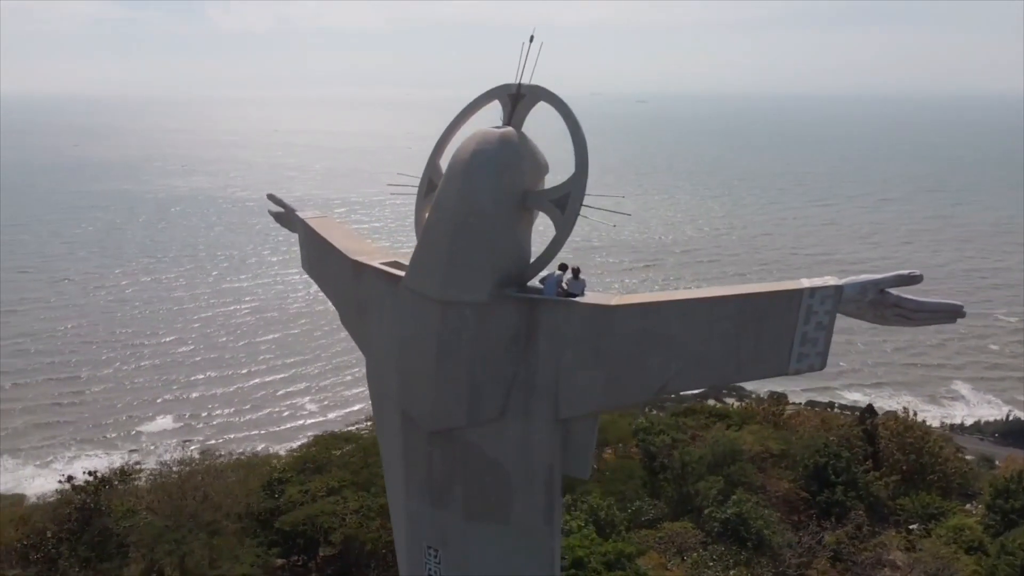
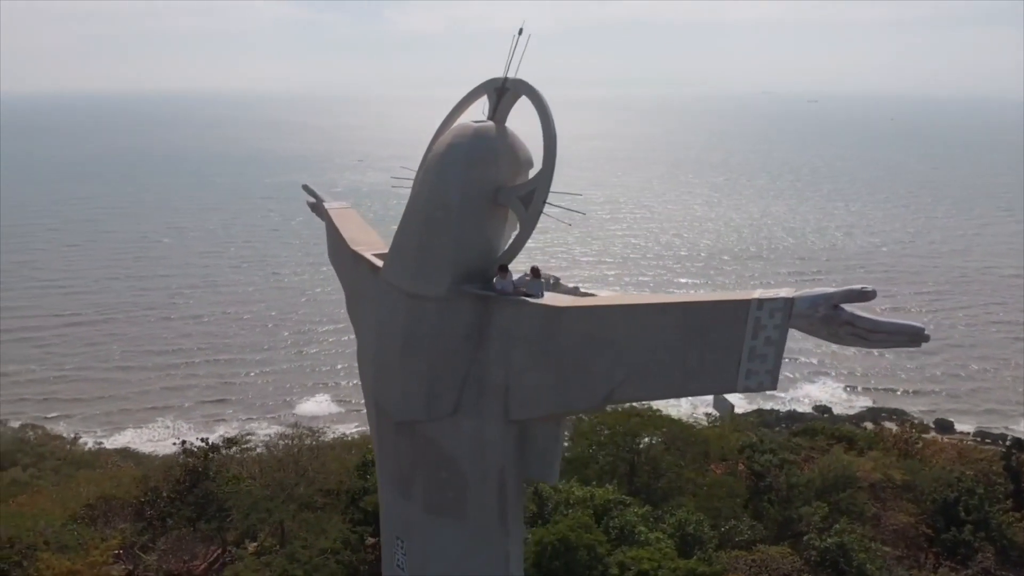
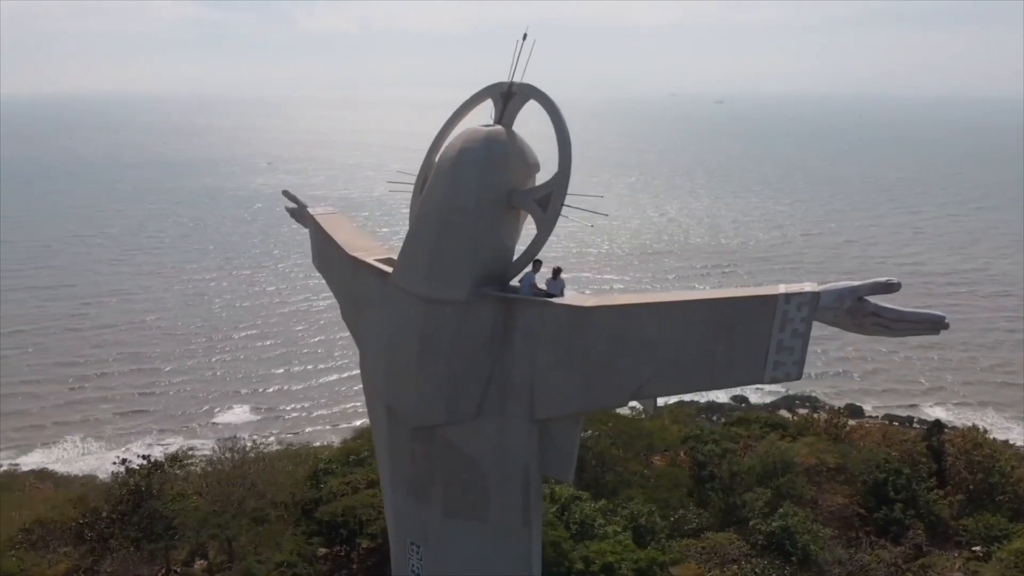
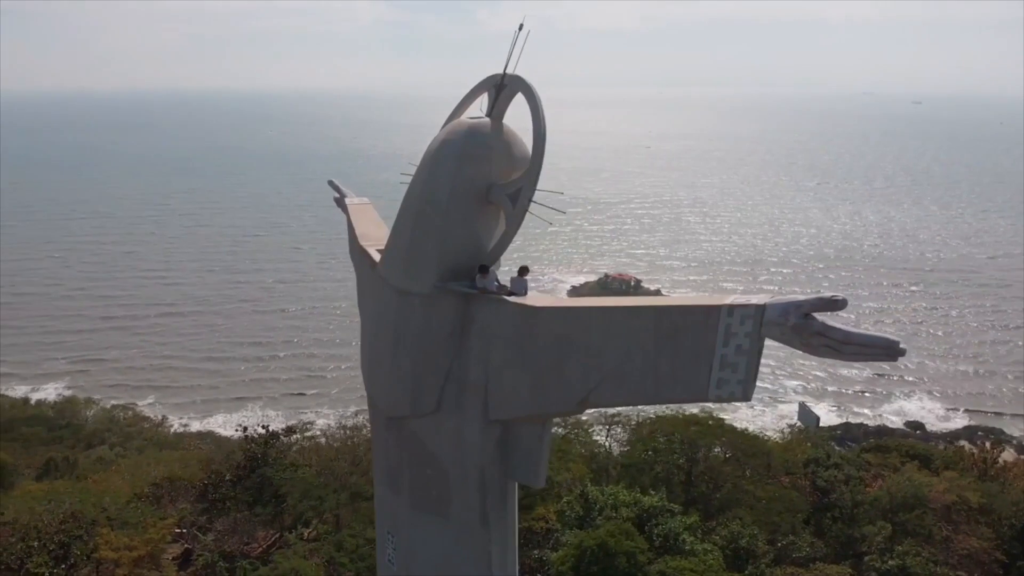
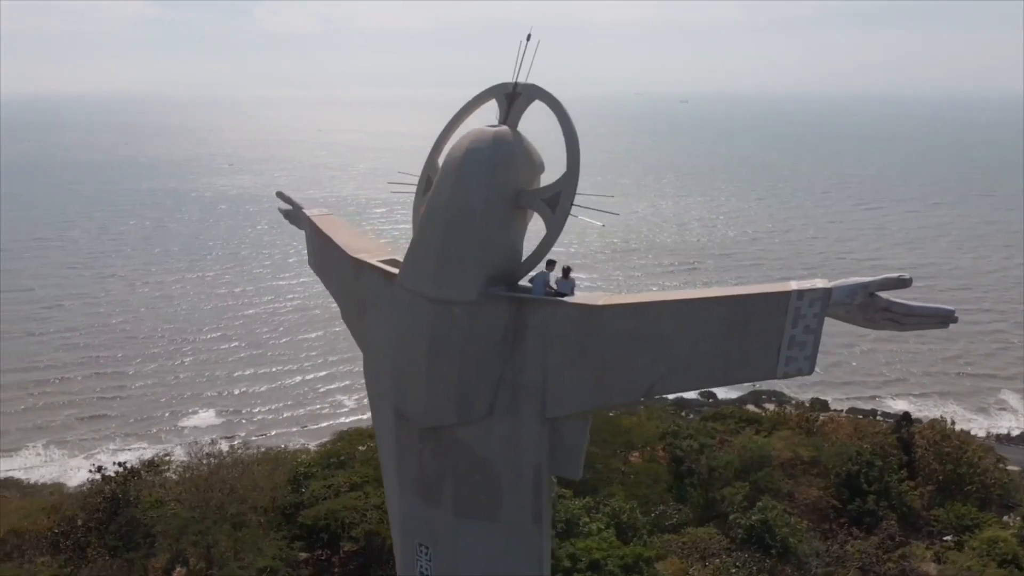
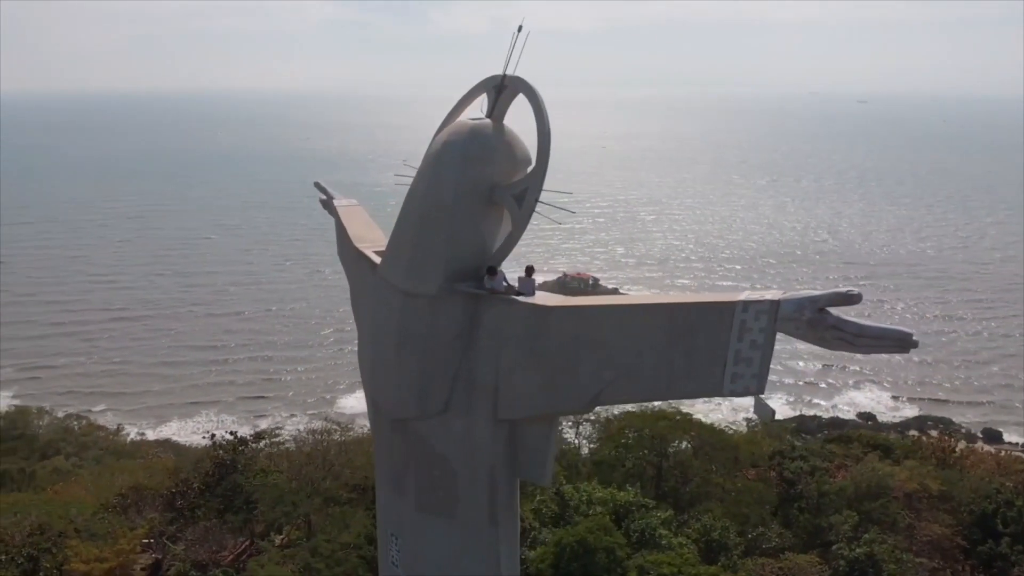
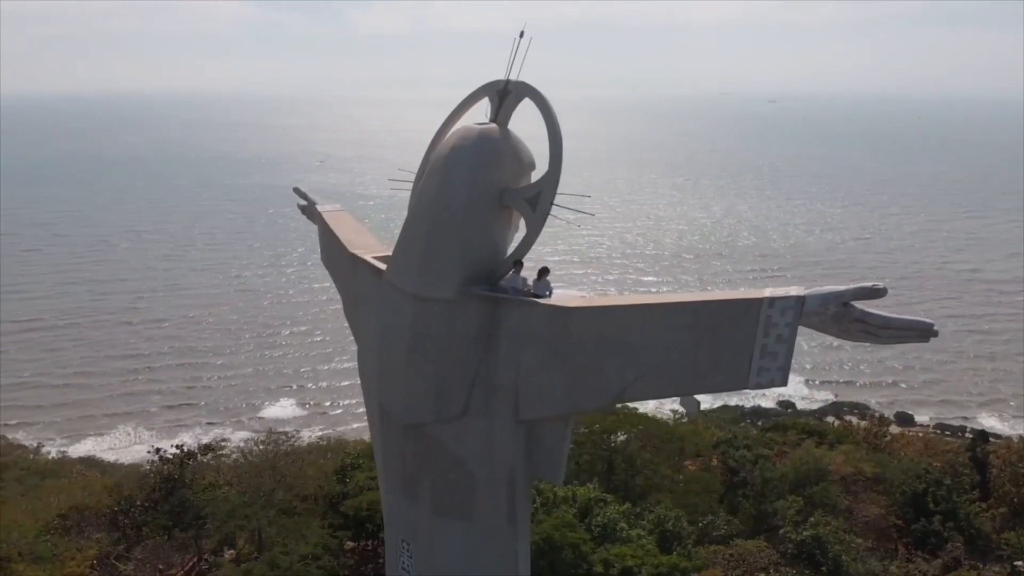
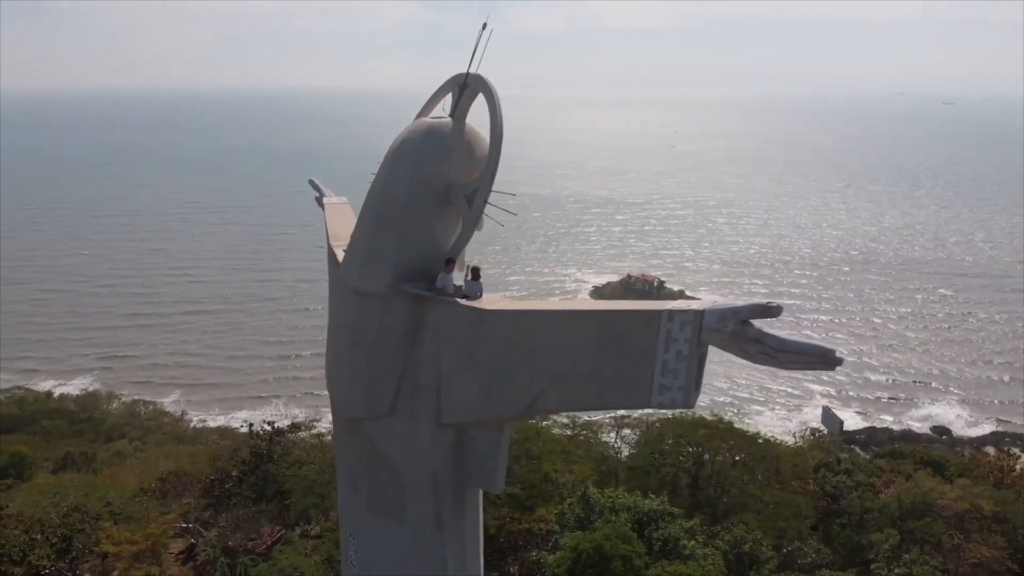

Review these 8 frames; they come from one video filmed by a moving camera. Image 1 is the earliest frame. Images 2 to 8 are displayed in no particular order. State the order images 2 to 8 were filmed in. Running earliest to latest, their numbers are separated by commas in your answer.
5, 3, 7, 2, 6, 4, 8
